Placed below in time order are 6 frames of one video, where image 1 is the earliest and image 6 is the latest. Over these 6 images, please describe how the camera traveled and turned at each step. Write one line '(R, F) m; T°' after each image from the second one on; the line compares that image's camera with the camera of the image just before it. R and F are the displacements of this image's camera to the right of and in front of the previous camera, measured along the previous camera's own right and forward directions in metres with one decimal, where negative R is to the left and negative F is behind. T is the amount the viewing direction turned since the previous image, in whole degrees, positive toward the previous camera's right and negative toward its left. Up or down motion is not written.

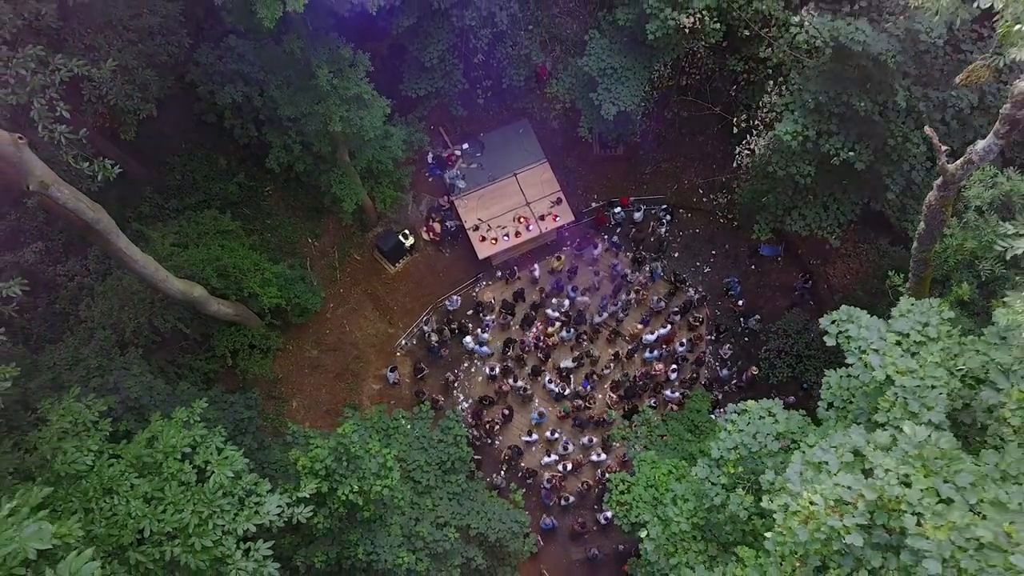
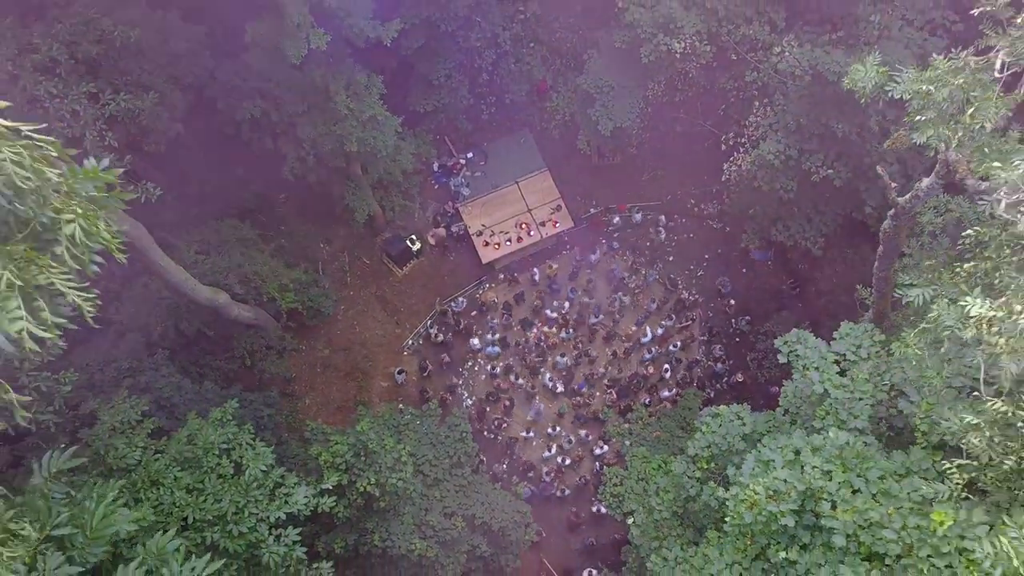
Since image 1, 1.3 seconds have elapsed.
(0.0, -0.7) m; 0°
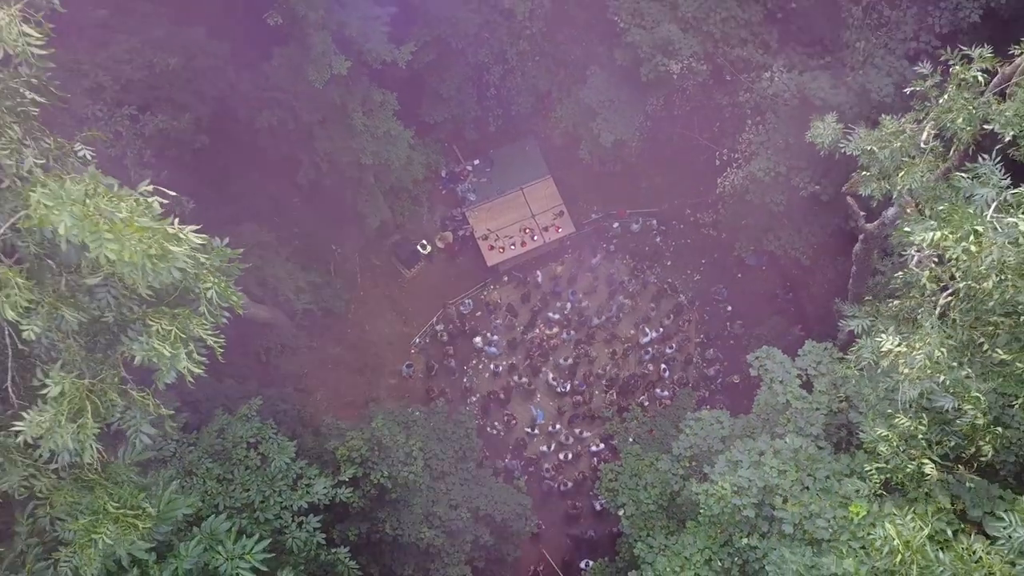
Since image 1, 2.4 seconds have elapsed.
(0.0, -0.6) m; 0°
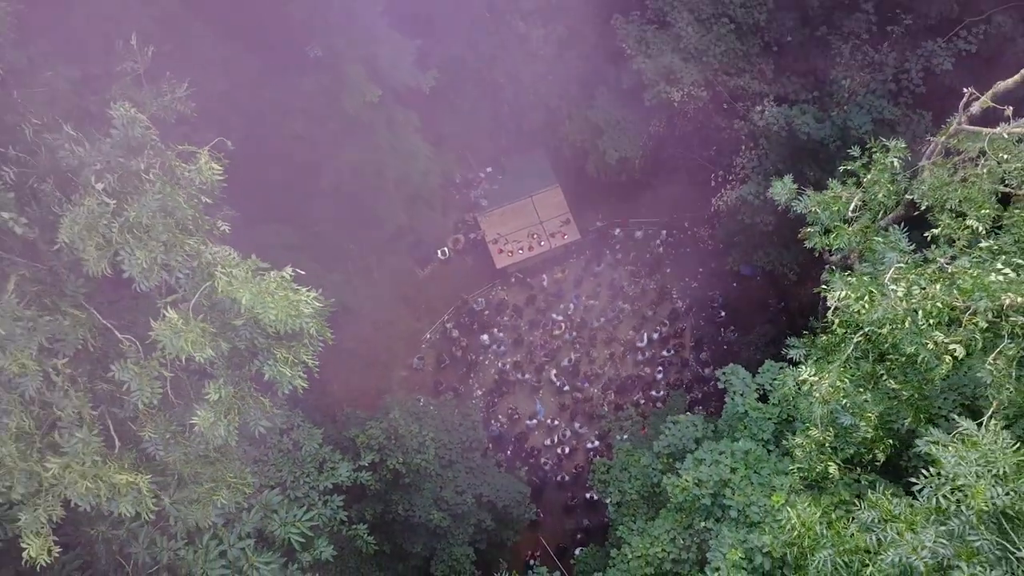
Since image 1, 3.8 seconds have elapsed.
(0.0, -0.9) m; 0°
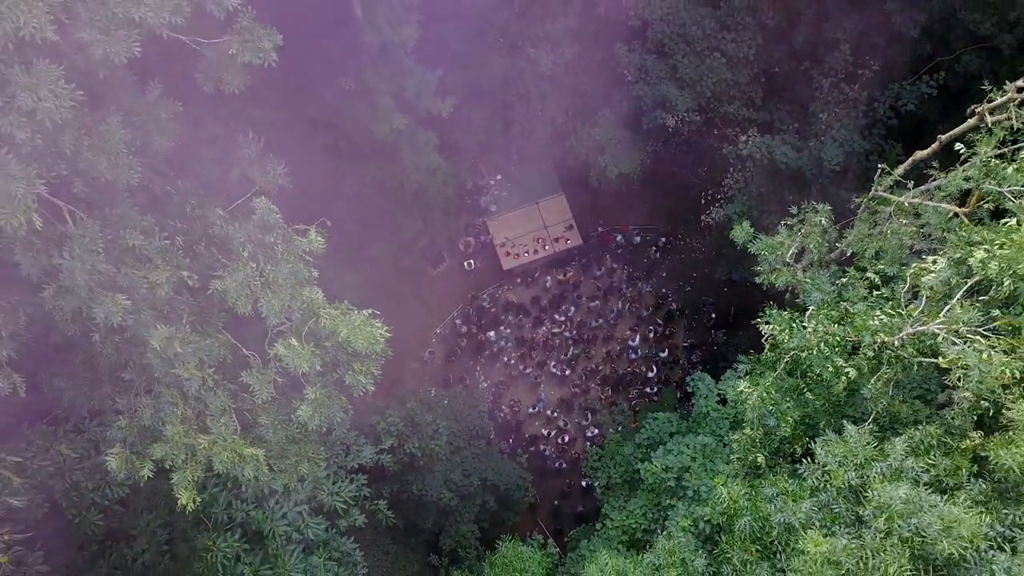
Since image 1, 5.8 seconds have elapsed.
(0.0, -1.2) m; 0°
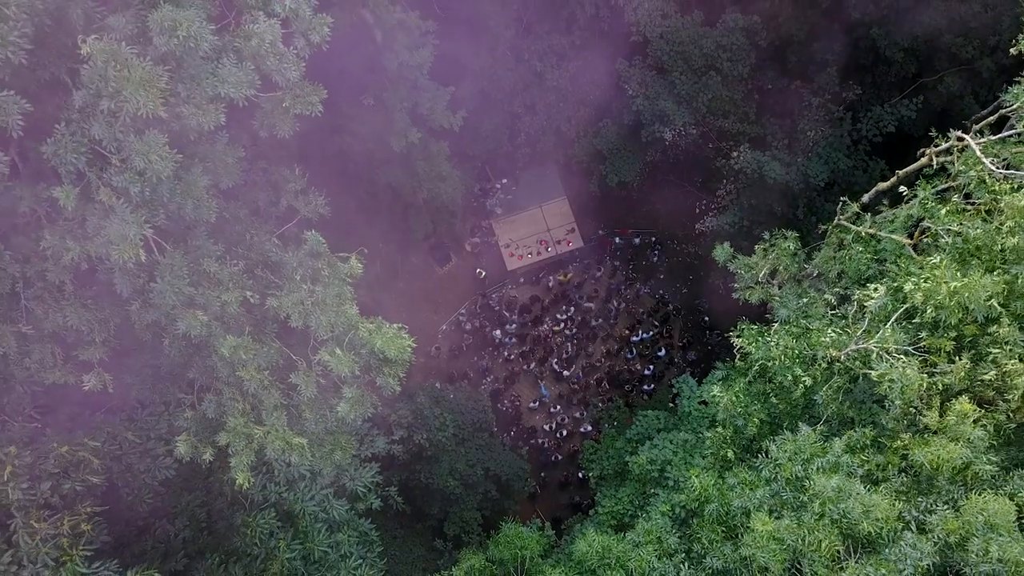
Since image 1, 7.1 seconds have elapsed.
(0.0, -0.8) m; 0°
